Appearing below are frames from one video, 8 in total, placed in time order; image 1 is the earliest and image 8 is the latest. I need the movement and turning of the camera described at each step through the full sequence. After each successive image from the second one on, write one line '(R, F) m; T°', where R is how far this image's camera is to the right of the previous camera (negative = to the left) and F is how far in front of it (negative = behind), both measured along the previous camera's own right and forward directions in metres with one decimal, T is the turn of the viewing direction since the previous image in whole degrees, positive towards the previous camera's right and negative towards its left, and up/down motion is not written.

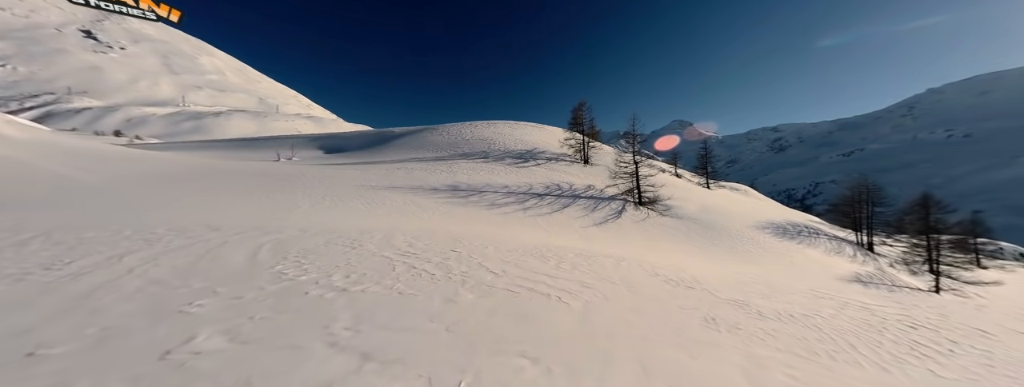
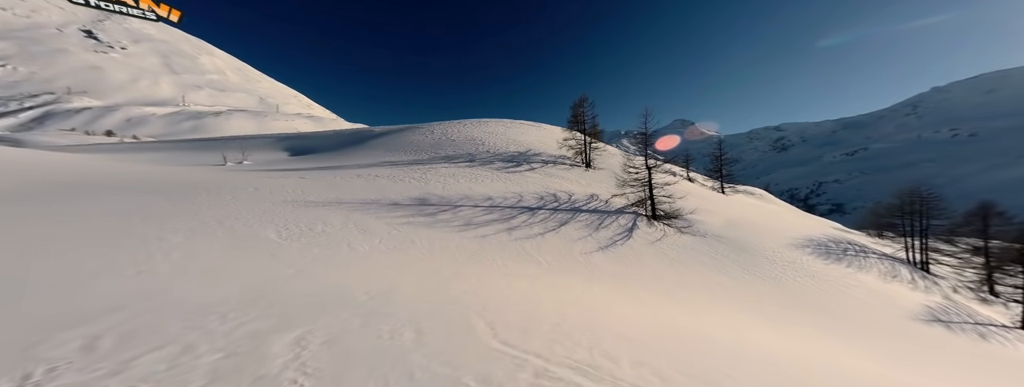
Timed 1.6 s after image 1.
(+1.2, +5.0) m; 0°
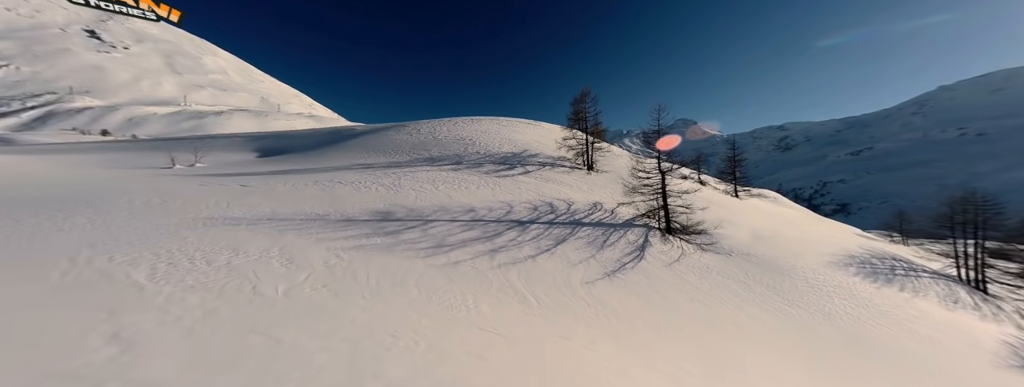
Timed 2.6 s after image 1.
(+0.9, +3.7) m; 0°
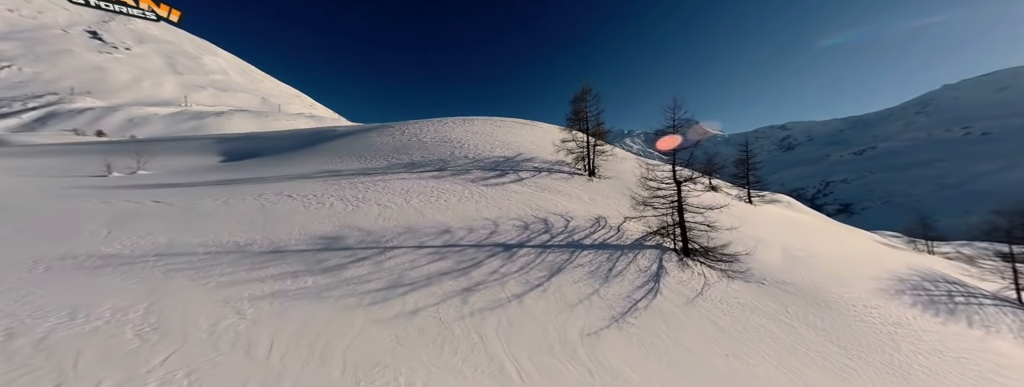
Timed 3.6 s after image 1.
(+0.9, +3.3) m; 0°
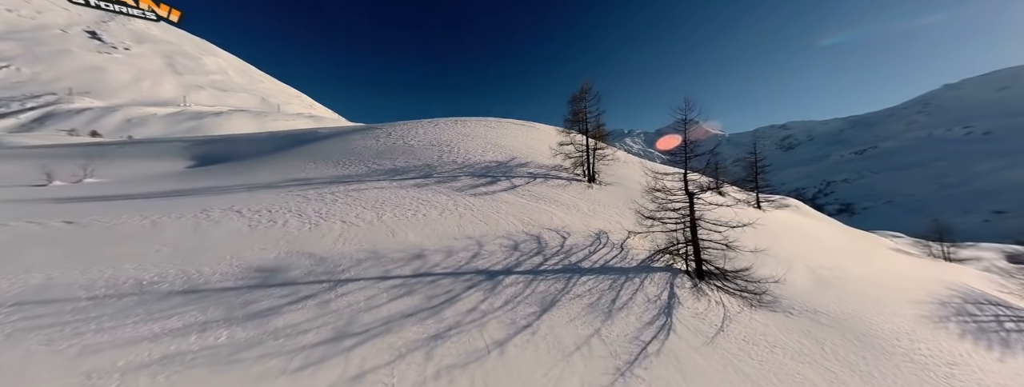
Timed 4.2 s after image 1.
(+0.7, +2.3) m; 0°
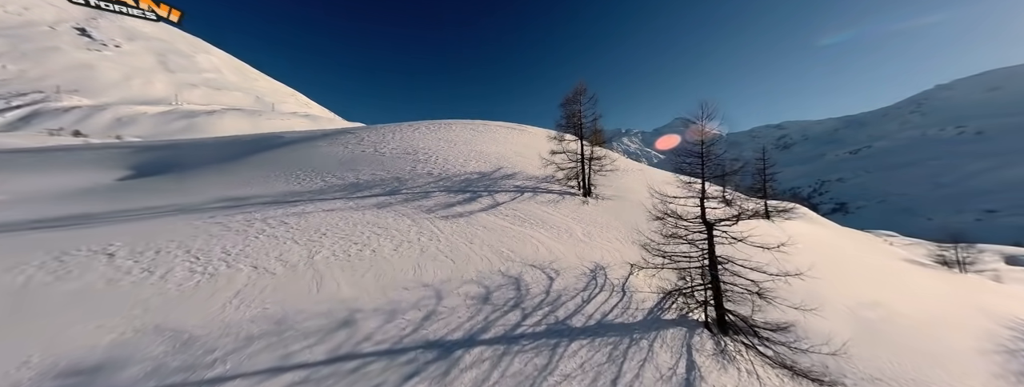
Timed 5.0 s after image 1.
(+1.1, +3.3) m; 0°
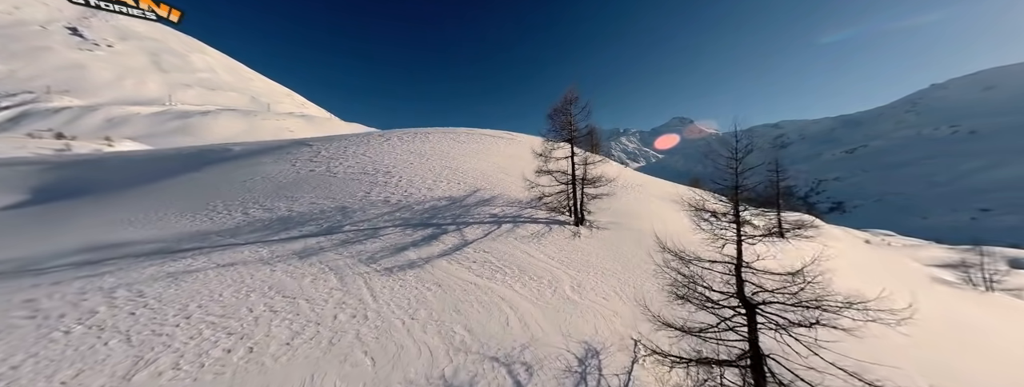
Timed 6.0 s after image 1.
(+1.5, +4.1) m; 0°
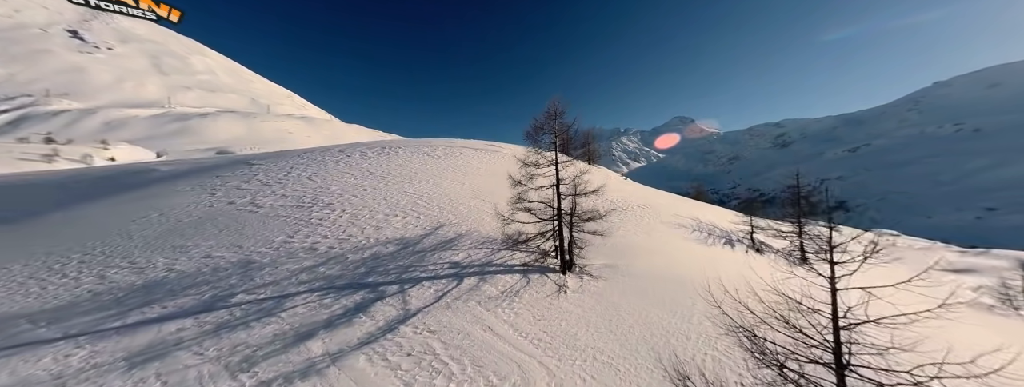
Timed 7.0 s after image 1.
(+1.8, +4.4) m; 0°
